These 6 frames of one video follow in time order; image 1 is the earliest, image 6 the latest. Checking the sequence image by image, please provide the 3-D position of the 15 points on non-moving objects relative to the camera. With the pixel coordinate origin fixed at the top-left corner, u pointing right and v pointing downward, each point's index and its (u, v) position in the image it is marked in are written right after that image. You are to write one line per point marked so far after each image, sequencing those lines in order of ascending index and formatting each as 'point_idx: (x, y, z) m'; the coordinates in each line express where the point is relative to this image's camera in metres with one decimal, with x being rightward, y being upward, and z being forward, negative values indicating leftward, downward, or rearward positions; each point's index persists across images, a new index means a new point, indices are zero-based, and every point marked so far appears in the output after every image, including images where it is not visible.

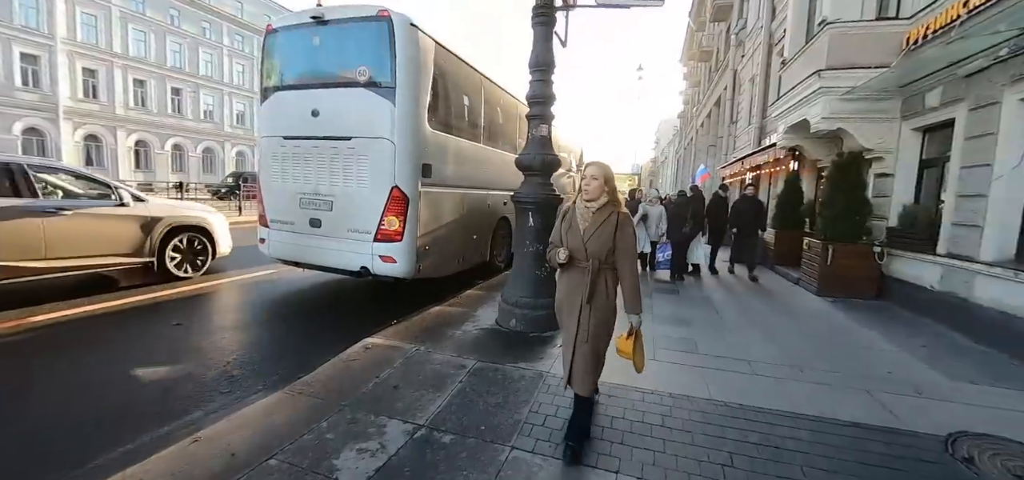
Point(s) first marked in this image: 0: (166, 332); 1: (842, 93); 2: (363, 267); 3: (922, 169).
0: (-3.6, -1.0, +4.5) m
1: (+5.1, +2.3, +6.6) m
2: (-1.8, -0.3, +5.3) m
3: (+6.0, +1.0, +6.3) m
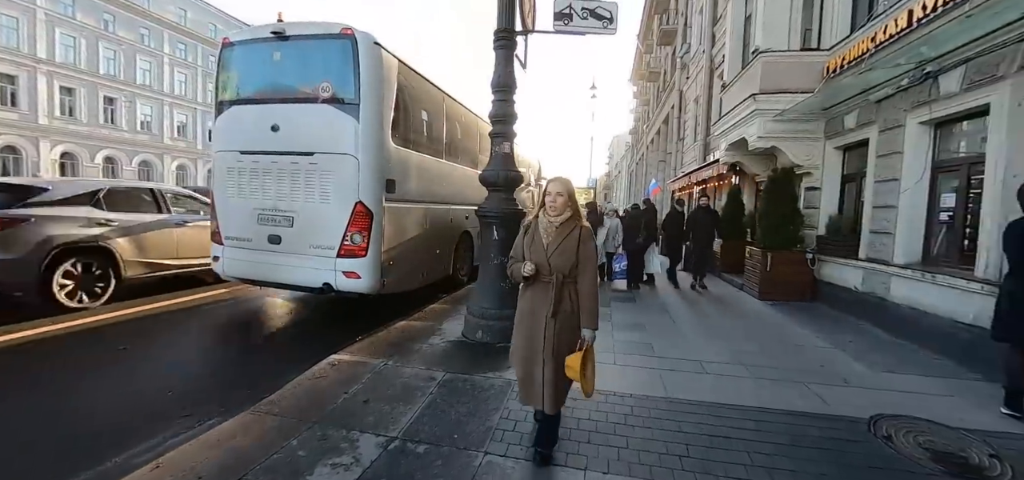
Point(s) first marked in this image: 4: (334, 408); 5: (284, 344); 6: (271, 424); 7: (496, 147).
0: (-4.0, -1.2, +4.3) m
1: (+4.5, +2.1, +7.3) m
2: (-2.3, -0.5, +5.2) m
3: (+5.4, +0.9, +7.0) m
4: (-1.3, -1.2, +3.2) m
5: (-2.7, -1.2, +5.0) m
6: (-1.7, -1.3, +3.0) m
7: (-0.2, +1.0, +4.9) m
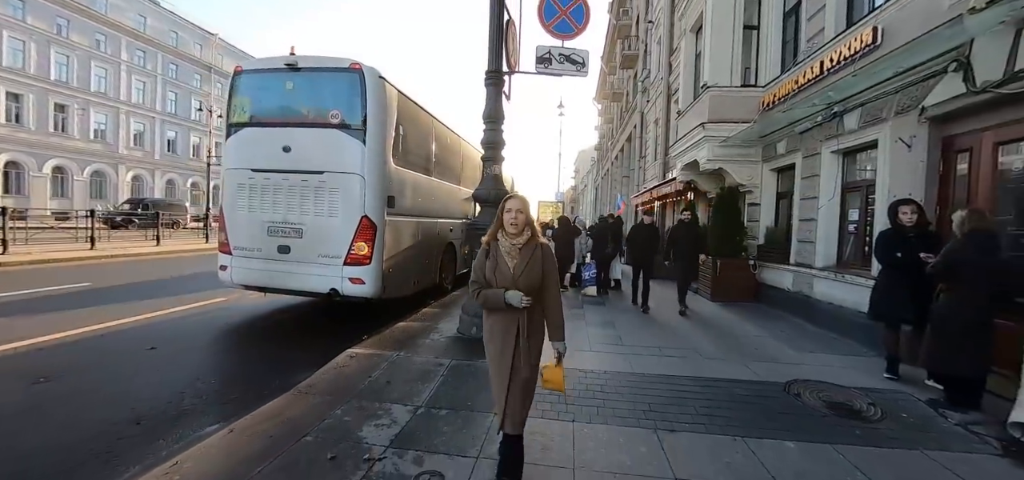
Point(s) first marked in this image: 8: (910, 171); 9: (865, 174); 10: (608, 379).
0: (-4.1, -1.3, +4.7) m
1: (+4.1, +2.0, +8.5) m
2: (-2.4, -0.7, +5.8) m
3: (+5.1, +0.8, +8.2) m
4: (-1.3, -1.3, +3.8) m
5: (-2.8, -1.3, +5.5) m
6: (-1.7, -1.3, +3.6) m
7: (-0.3, +0.9, +5.7) m
8: (+4.5, +0.8, +4.9) m
9: (+4.8, +0.9, +5.8) m
10: (+0.9, -1.3, +4.1) m
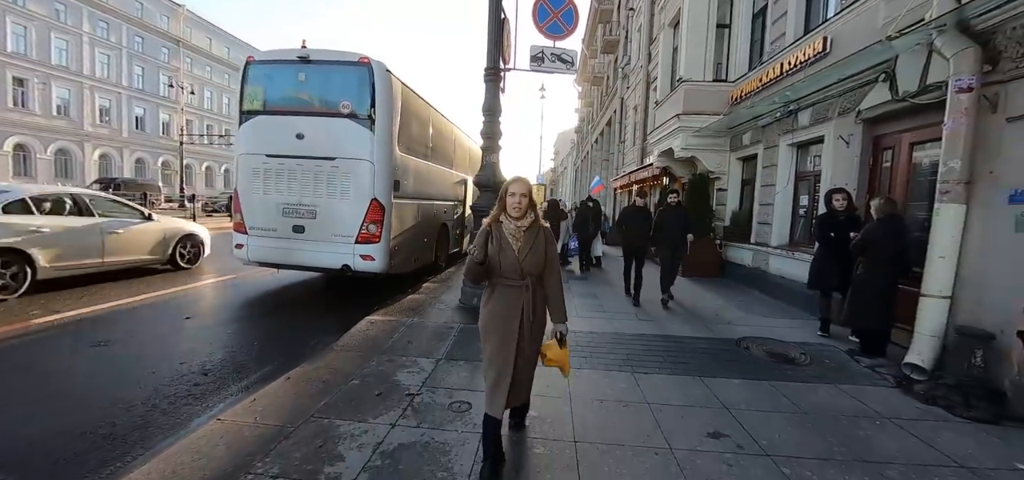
0: (-4.1, -1.0, +5.2) m
1: (+3.9, +2.4, +9.3) m
2: (-2.5, -0.4, +6.4) m
3: (+4.9, +1.1, +9.1) m
4: (-1.3, -1.1, +4.5) m
5: (-2.9, -1.1, +6.1) m
6: (-1.6, -1.1, +4.2) m
7: (-0.4, +1.2, +6.3) m
8: (+4.5, +1.0, +5.8) m
9: (+4.7, +1.2, +6.7) m
10: (+0.9, -1.1, +4.9) m
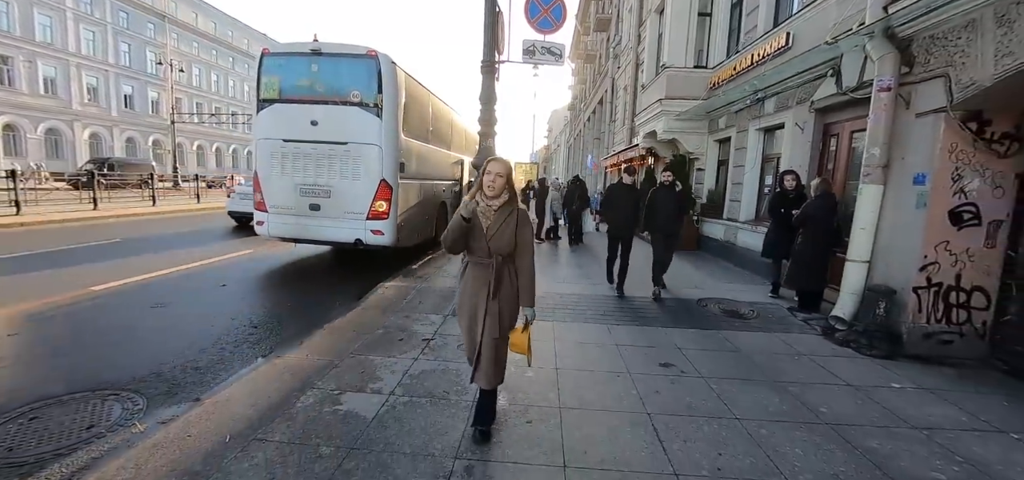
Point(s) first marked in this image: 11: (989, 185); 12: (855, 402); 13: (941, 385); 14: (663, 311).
0: (-4.1, -0.7, +6.0) m
1: (+3.8, +2.9, +10.0) m
2: (-2.6, 0.0, +7.1) m
3: (+4.7, +1.7, +9.8) m
4: (-1.3, -0.8, +5.3) m
5: (-2.9, -0.7, +6.9) m
6: (-1.7, -0.9, +5.0) m
7: (-0.5, +1.6, +7.0) m
8: (+4.4, +1.4, +6.6) m
9: (+4.6, +1.6, +7.5) m
10: (+0.9, -0.8, +5.8) m
11: (+4.7, +0.5, +4.2) m
12: (+2.7, -1.3, +3.3) m
13: (+3.8, -1.3, +3.8) m
14: (+1.8, -0.9, +5.3) m
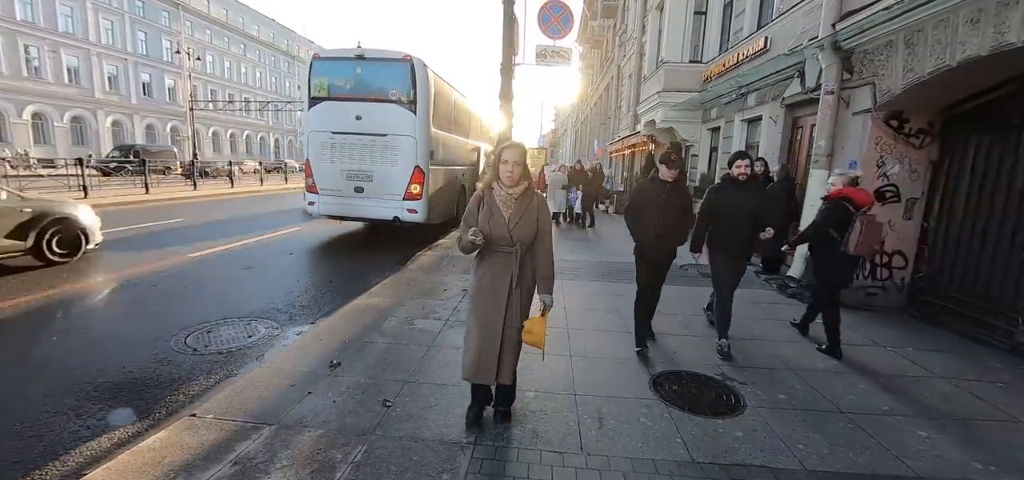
0: (-3.9, -0.3, +7.3) m
1: (+4.1, +3.4, +11.0) m
2: (-2.3, +0.4, +8.4) m
3: (+5.1, +2.2, +10.9) m
4: (-1.1, -0.4, +6.6) m
5: (-2.7, -0.3, +8.2) m
6: (-1.4, -0.5, +6.3) m
7: (-0.2, +2.0, +8.2) m
8: (+4.7, +1.8, +7.7) m
9: (+4.9, +2.1, +8.6) m
10: (+1.1, -0.4, +7.0) m
11: (+4.9, +0.9, +5.3) m
12: (+2.9, -1.0, +4.6) m
13: (+4.0, -0.9, +5.0) m
14: (+2.1, -0.5, +6.5) m
